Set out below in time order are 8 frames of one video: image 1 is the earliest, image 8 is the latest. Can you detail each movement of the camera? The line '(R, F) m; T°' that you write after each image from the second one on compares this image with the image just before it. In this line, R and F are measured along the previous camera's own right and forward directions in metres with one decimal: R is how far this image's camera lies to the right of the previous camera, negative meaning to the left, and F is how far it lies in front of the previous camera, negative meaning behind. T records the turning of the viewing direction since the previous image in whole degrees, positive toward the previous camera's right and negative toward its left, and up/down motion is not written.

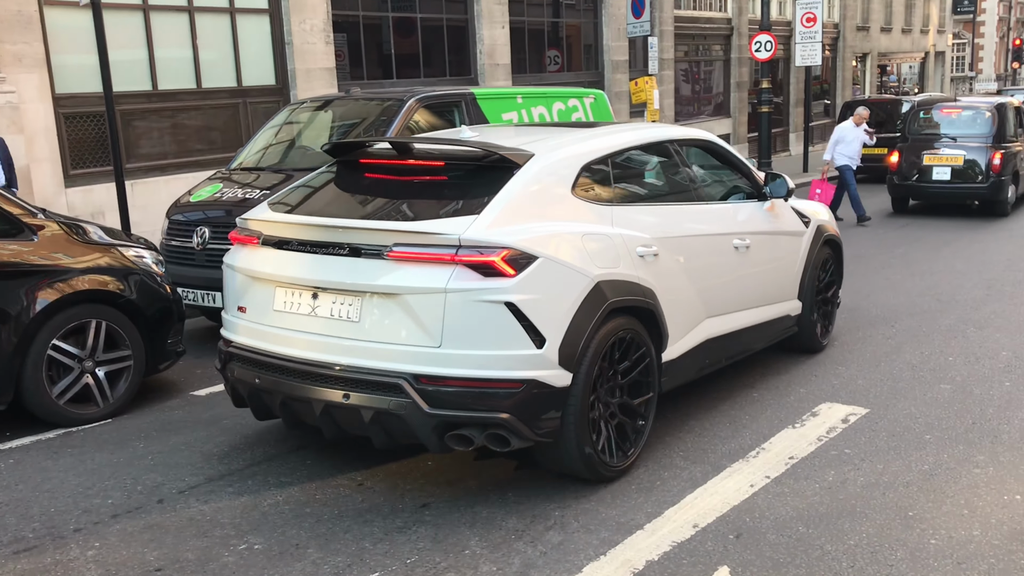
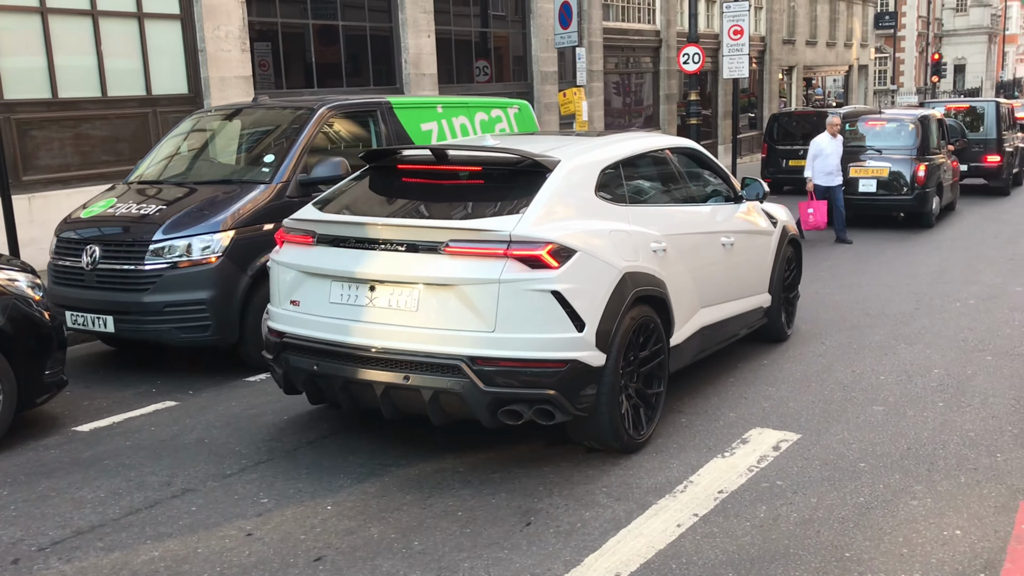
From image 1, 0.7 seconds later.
(+0.1, +0.3) m; +4°
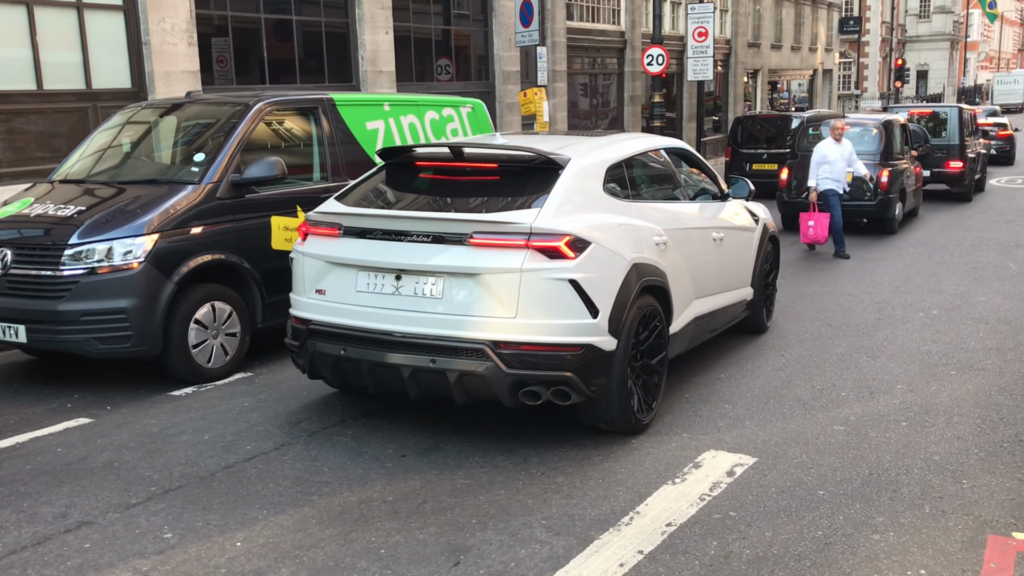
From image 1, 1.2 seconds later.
(+0.1, +0.3) m; +2°
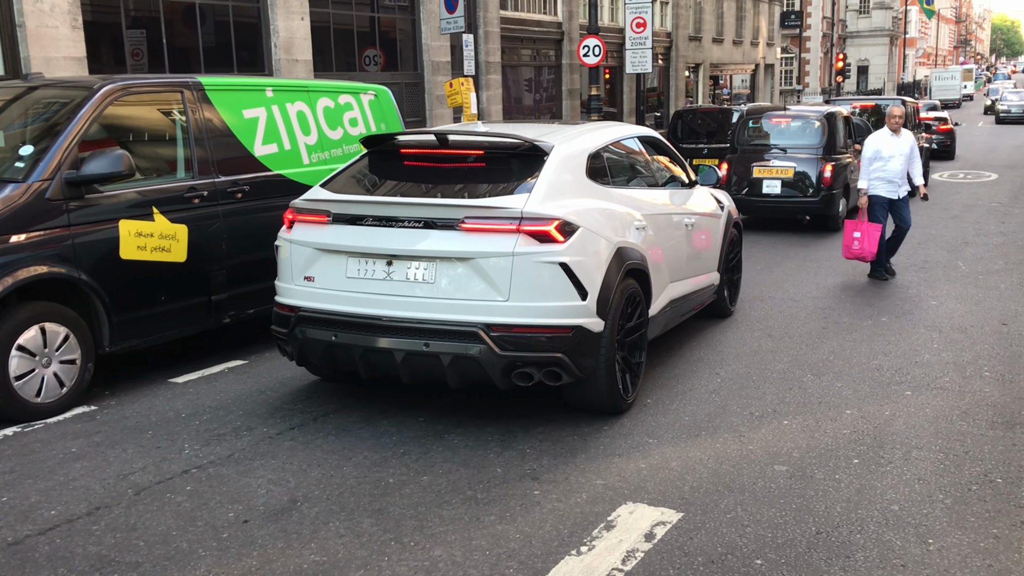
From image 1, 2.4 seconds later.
(+0.3, +0.8) m; +3°
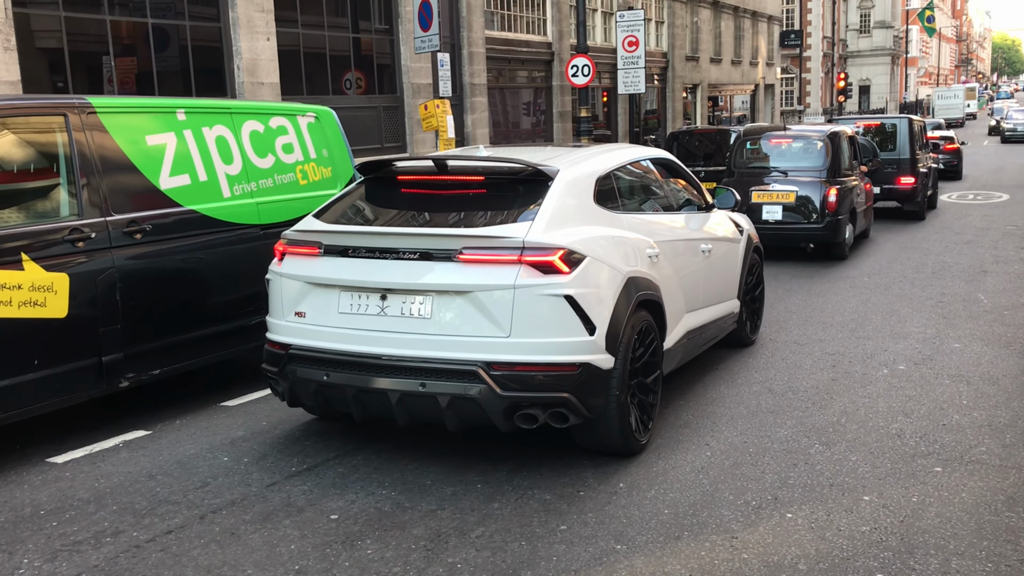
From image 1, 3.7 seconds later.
(+0.3, +0.9) m; 0°
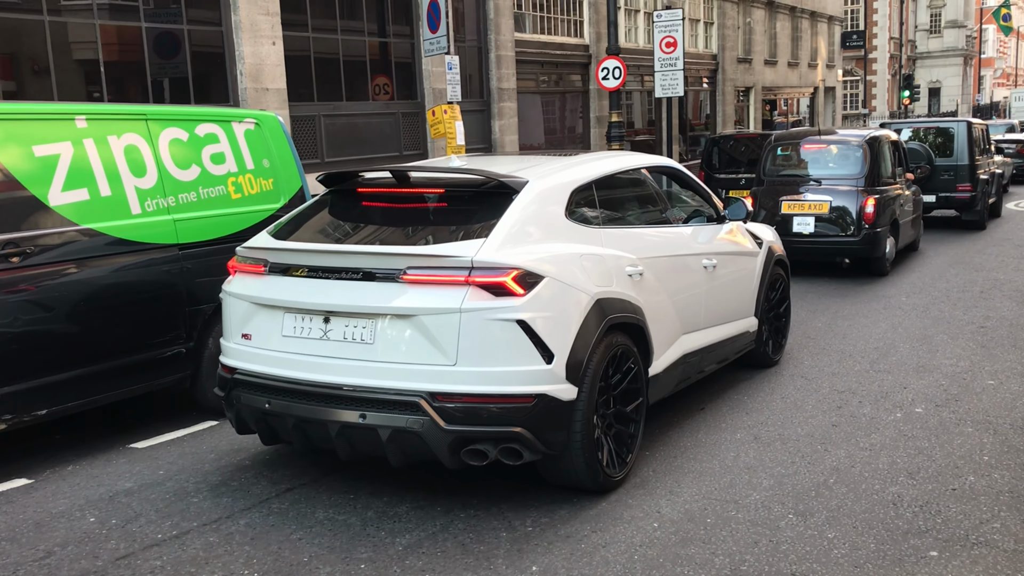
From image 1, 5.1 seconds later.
(+0.6, +0.7) m; -4°
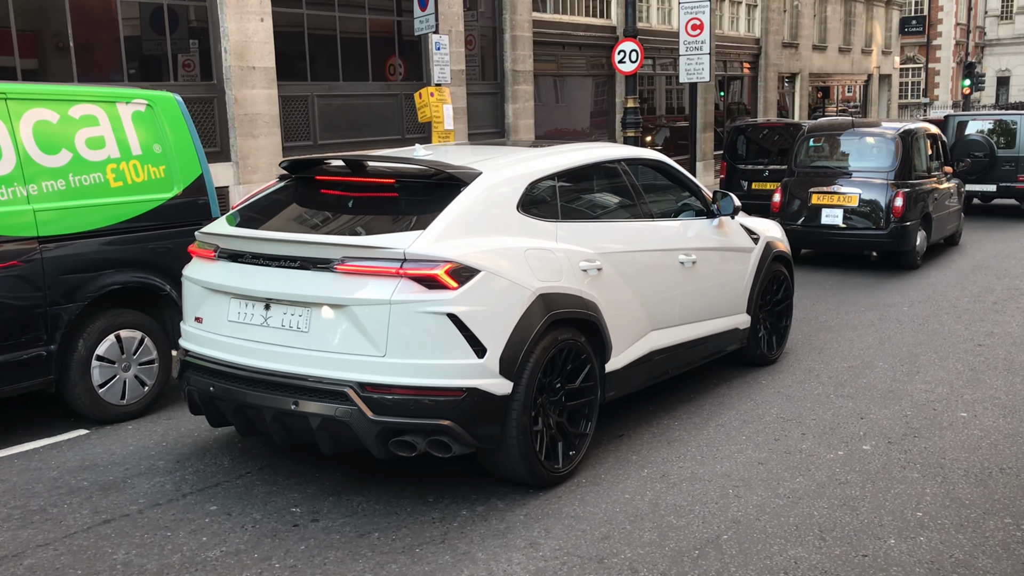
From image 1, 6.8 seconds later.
(+0.8, +0.6) m; -3°
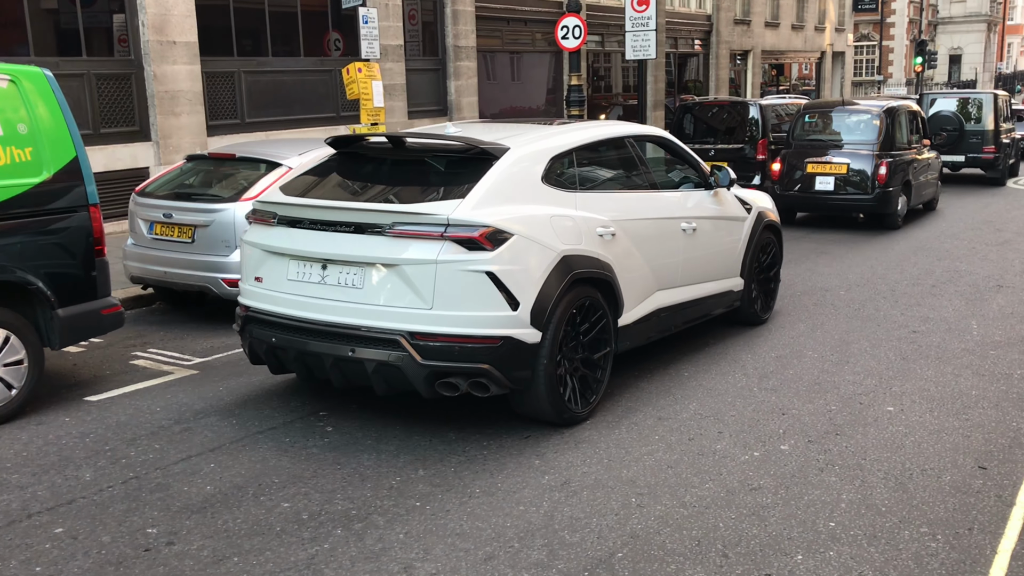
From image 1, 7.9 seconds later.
(+0.3, +0.4) m; +2°
